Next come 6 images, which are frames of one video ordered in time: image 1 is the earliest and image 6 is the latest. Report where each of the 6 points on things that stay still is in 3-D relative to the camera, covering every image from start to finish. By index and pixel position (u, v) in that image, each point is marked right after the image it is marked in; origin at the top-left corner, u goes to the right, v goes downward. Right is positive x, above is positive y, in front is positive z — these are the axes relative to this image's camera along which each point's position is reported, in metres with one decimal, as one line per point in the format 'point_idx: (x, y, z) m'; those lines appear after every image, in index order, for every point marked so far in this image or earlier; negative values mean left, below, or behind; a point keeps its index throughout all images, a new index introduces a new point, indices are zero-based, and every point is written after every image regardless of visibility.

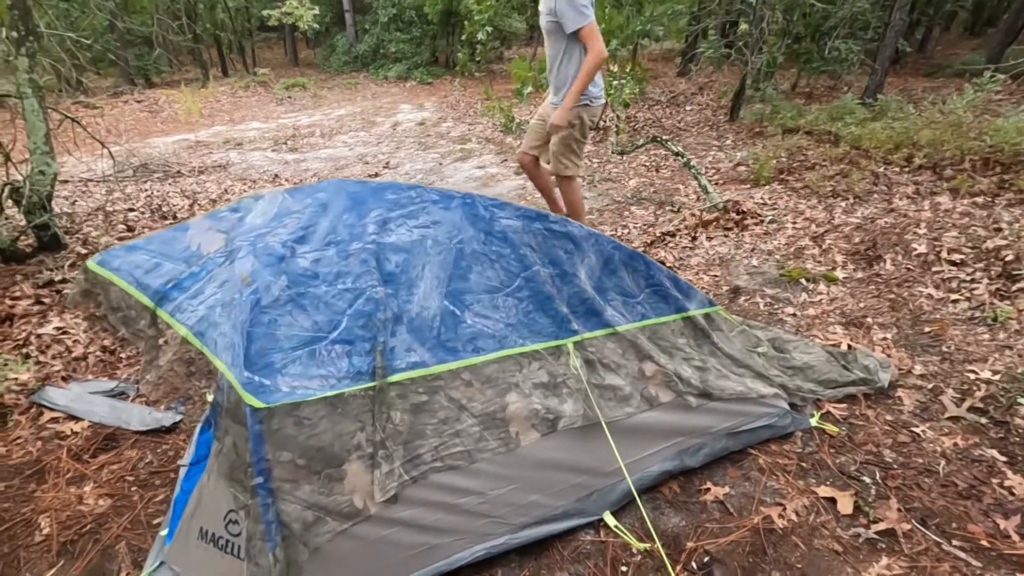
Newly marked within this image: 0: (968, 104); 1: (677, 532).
0: (+6.5, +2.6, +7.6) m
1: (+0.8, -1.1, +2.5) m
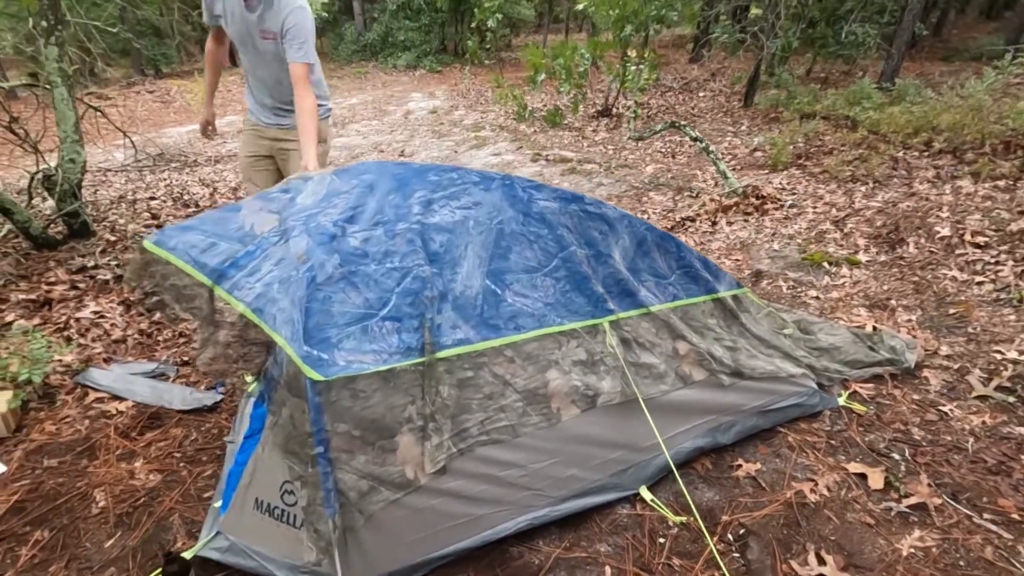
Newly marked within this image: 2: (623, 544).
0: (+6.7, +2.8, +7.6) m
1: (+0.9, -1.0, +2.5) m
2: (+0.5, -1.1, +2.4) m
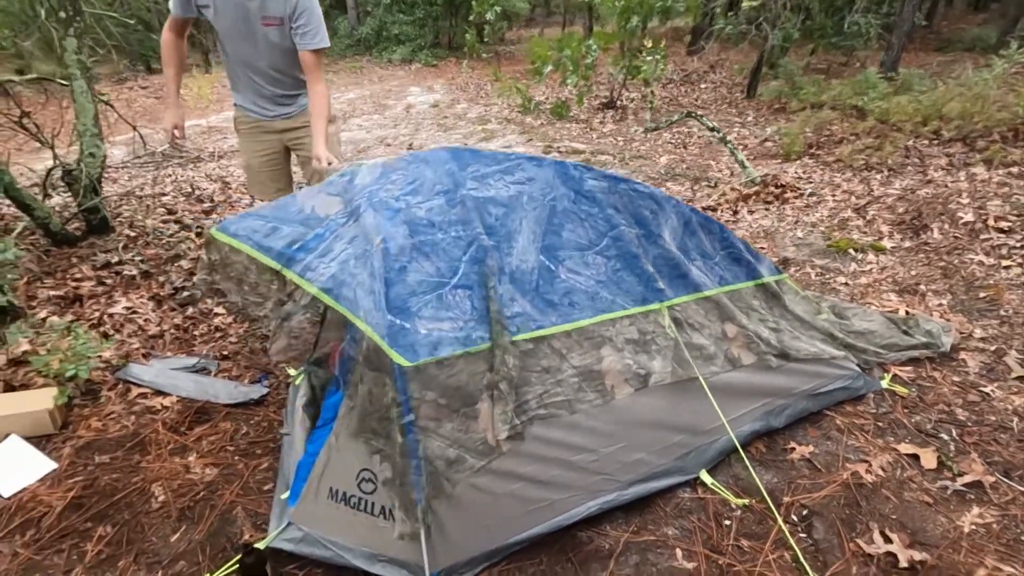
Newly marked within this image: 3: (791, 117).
0: (+6.8, +3.0, +7.7) m
1: (+1.2, -1.0, +2.6) m
2: (+0.8, -1.1, +2.4) m
3: (+4.4, +2.7, +8.4) m
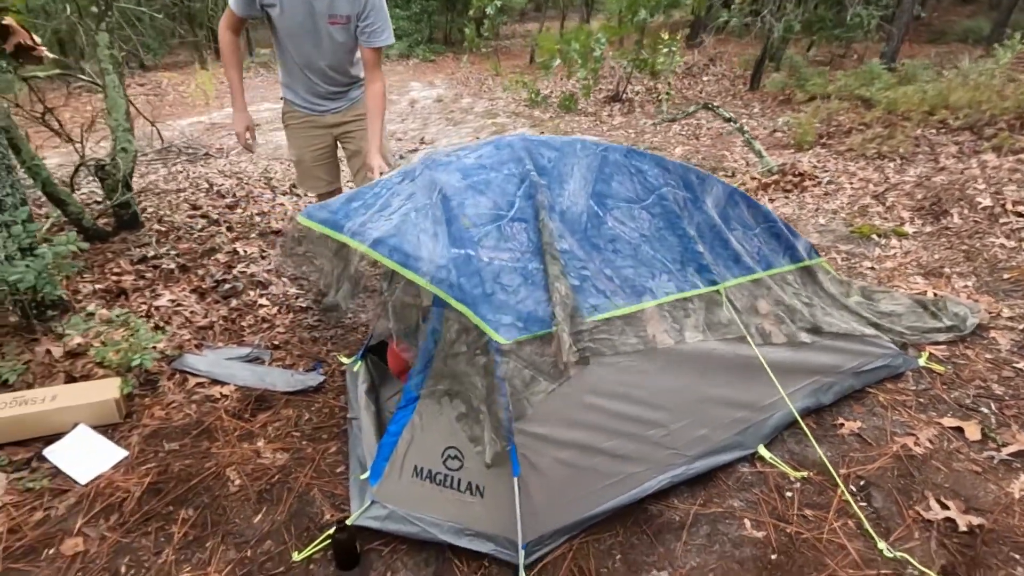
0: (+7.0, +3.2, +7.8) m
1: (+1.6, -0.9, +2.7) m
2: (+1.1, -1.0, +2.5) m
3: (+4.5, +2.9, +8.5) m
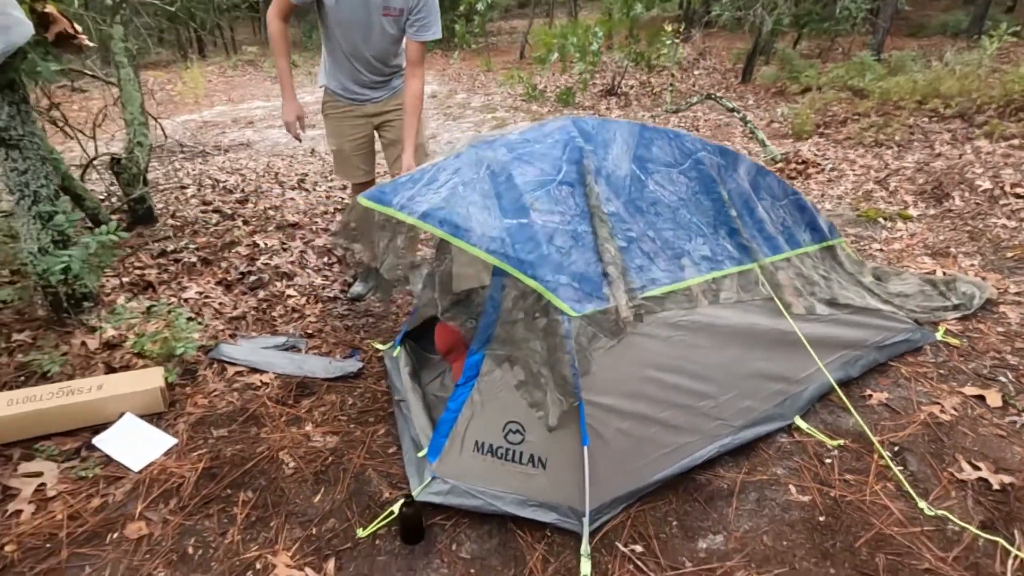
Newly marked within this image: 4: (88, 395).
0: (+7.0, +3.4, +8.1) m
1: (+1.8, -0.7, +2.8) m
2: (+1.4, -0.9, +2.6) m
3: (+4.5, +3.1, +8.7) m
4: (-2.1, -0.5, +2.7) m
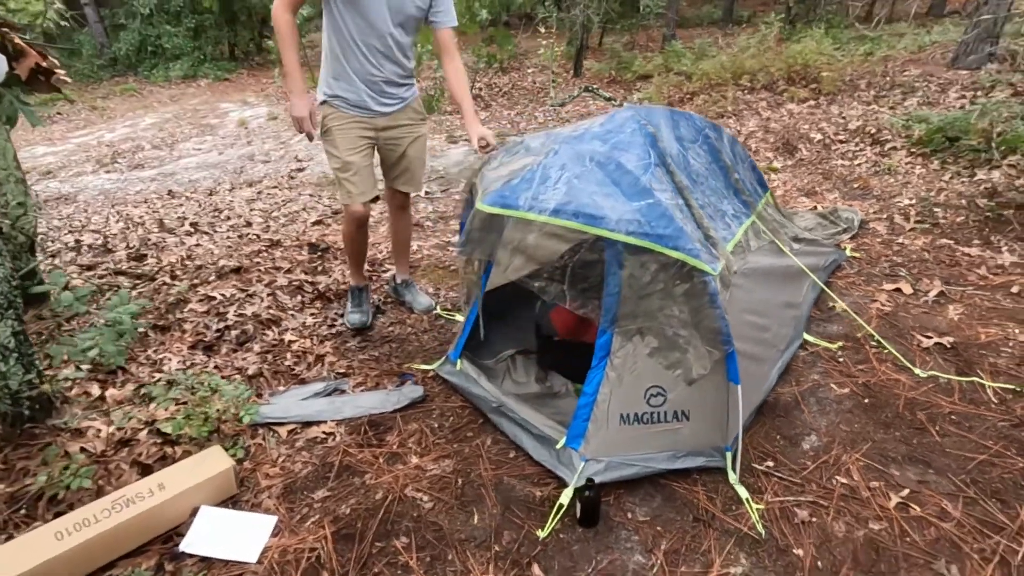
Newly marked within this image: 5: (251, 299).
0: (+4.6, +4.6, +10.0) m
1: (+2.2, -0.3, +3.5) m
2: (+1.9, -0.5, +3.2) m
3: (+2.2, +3.7, +9.9) m
4: (-1.5, -0.9, +2.2) m
5: (-1.9, -0.1, +3.9) m
